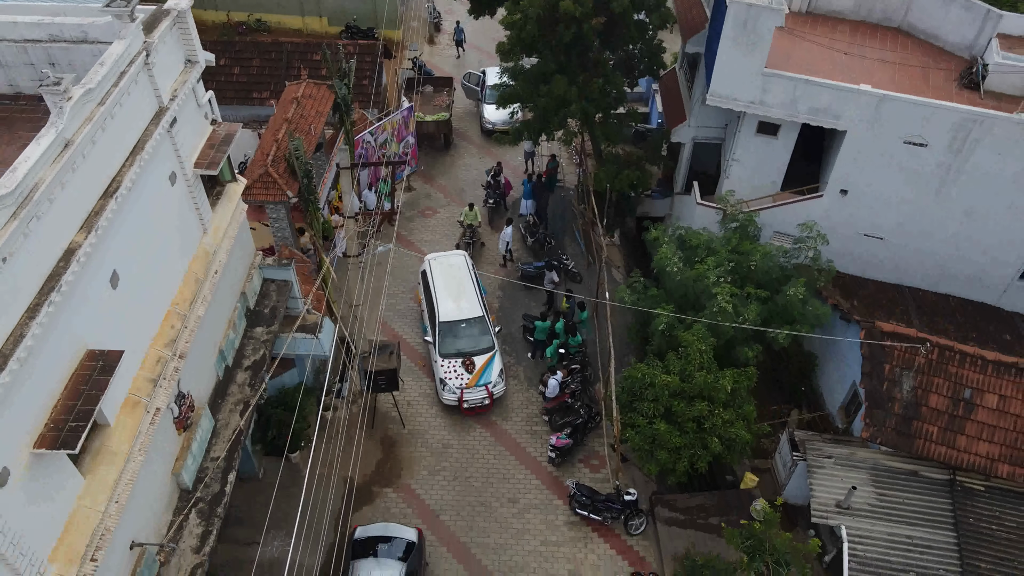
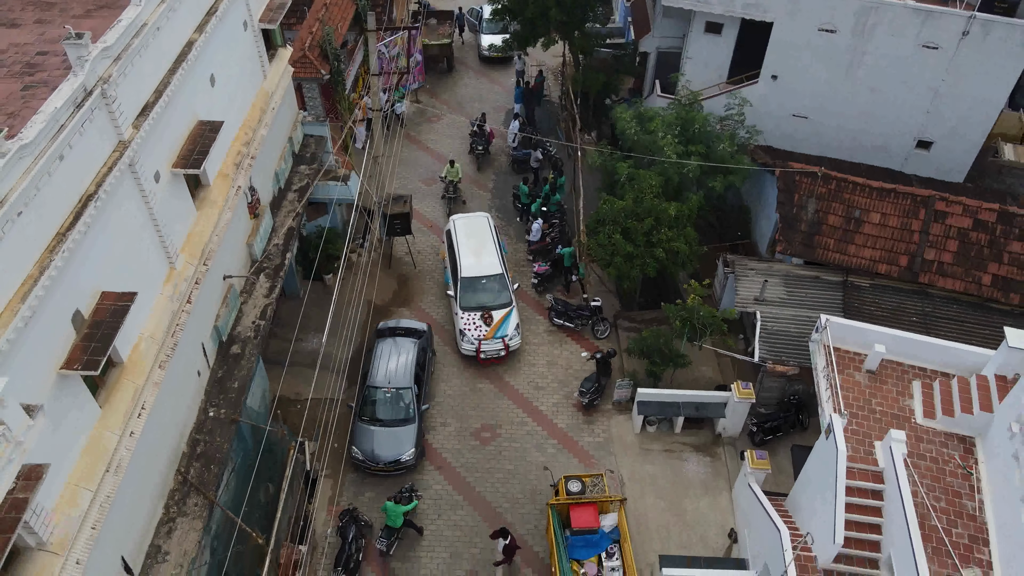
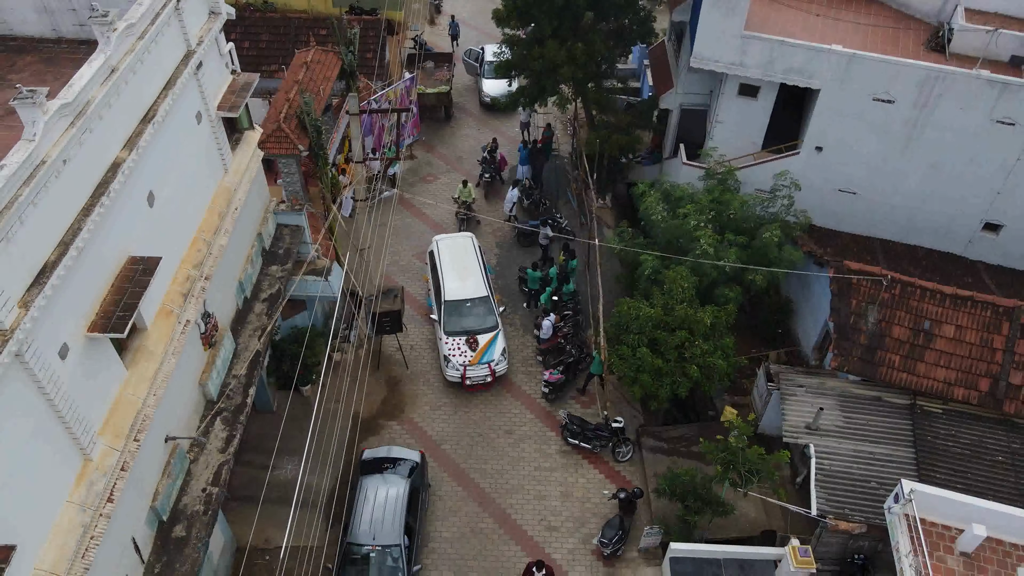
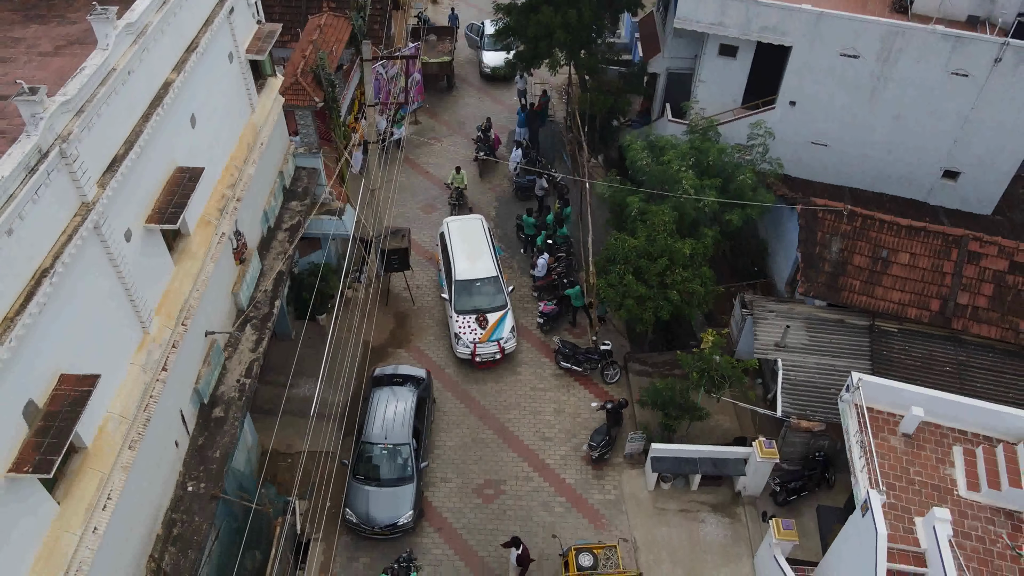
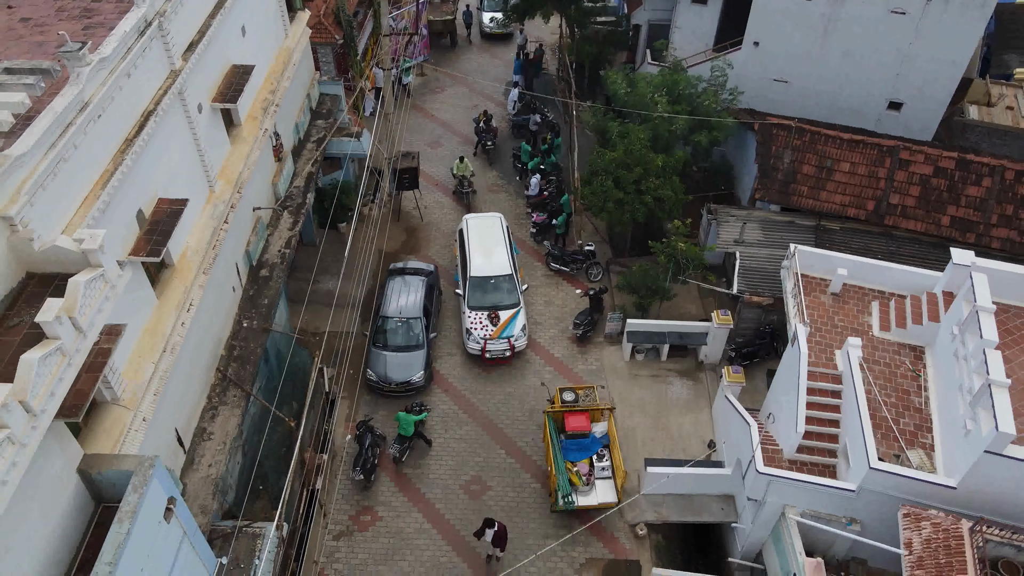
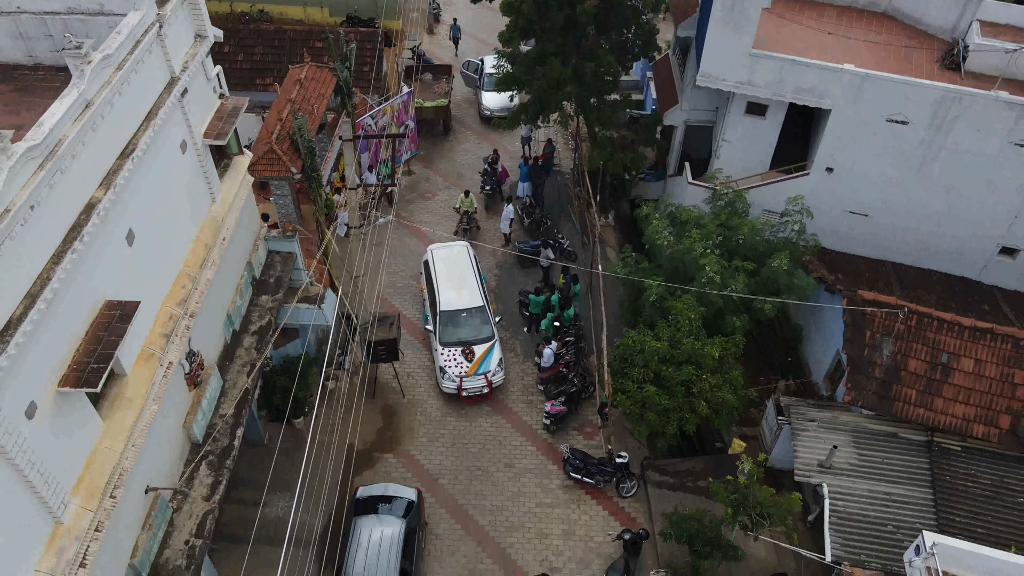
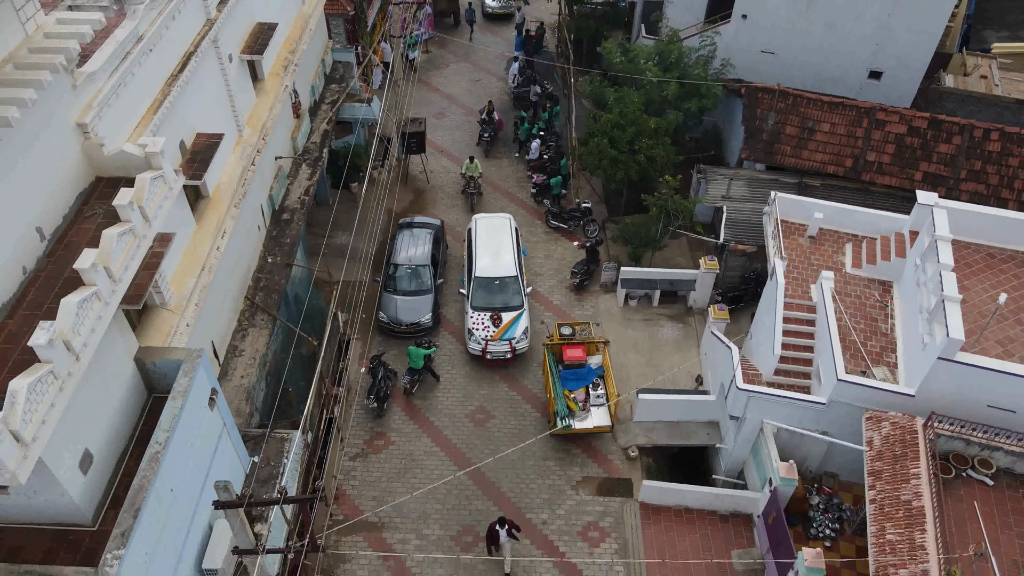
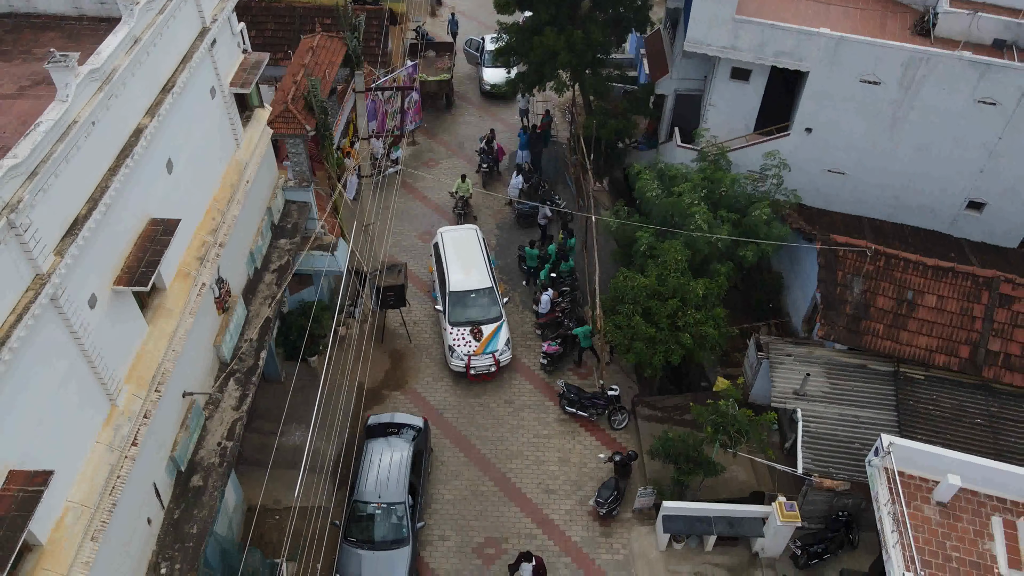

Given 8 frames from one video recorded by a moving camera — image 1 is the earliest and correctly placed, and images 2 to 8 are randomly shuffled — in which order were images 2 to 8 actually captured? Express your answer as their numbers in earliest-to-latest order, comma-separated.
6, 3, 8, 4, 2, 5, 7
